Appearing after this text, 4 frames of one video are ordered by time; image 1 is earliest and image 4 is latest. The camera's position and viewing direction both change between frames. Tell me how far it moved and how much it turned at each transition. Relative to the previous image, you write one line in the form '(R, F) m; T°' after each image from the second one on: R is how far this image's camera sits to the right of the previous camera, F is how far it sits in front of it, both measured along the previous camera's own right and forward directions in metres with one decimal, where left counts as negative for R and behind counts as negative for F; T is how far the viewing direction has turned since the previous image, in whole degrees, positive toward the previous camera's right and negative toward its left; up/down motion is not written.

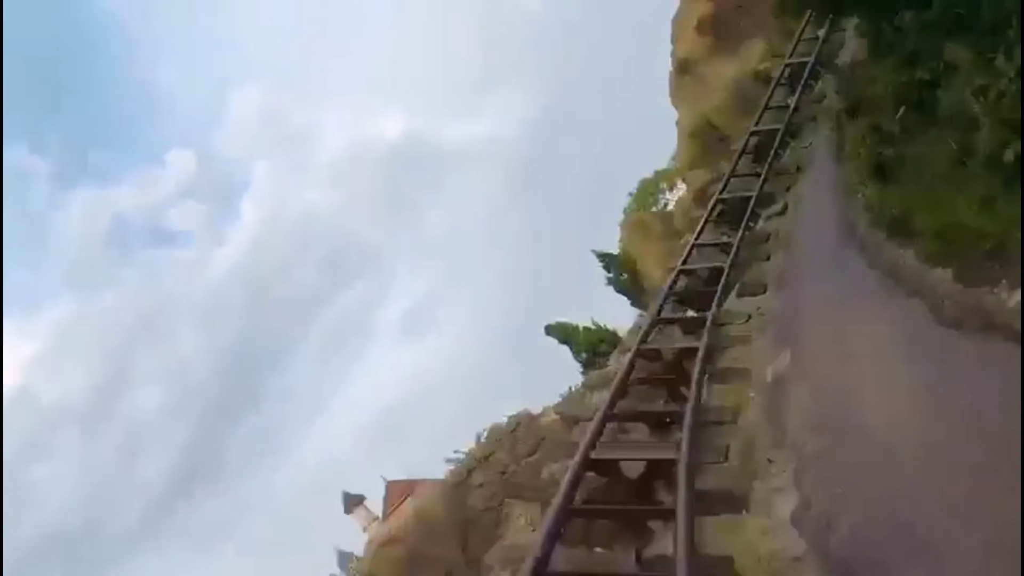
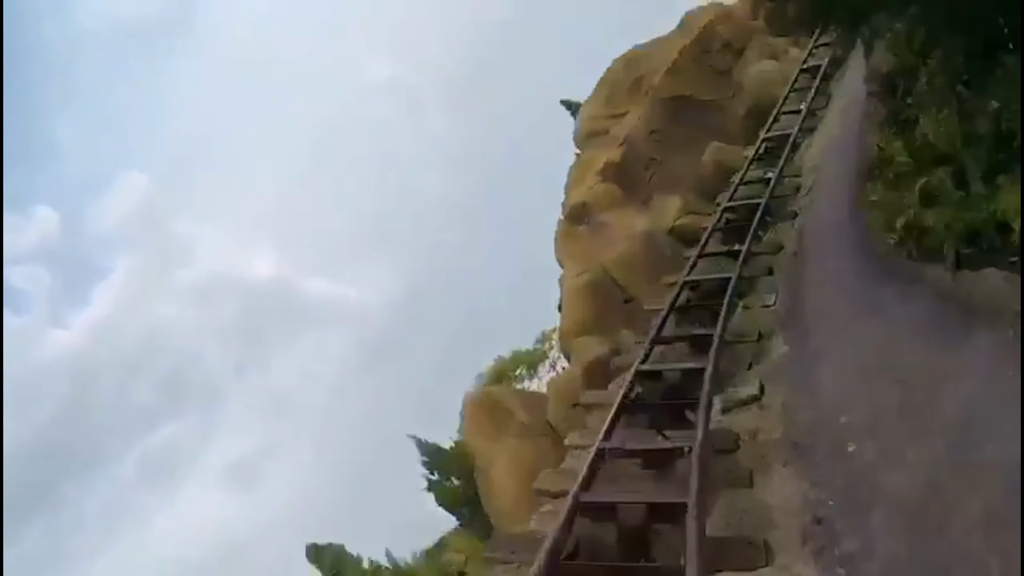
(+0.2, +1.9) m; +8°
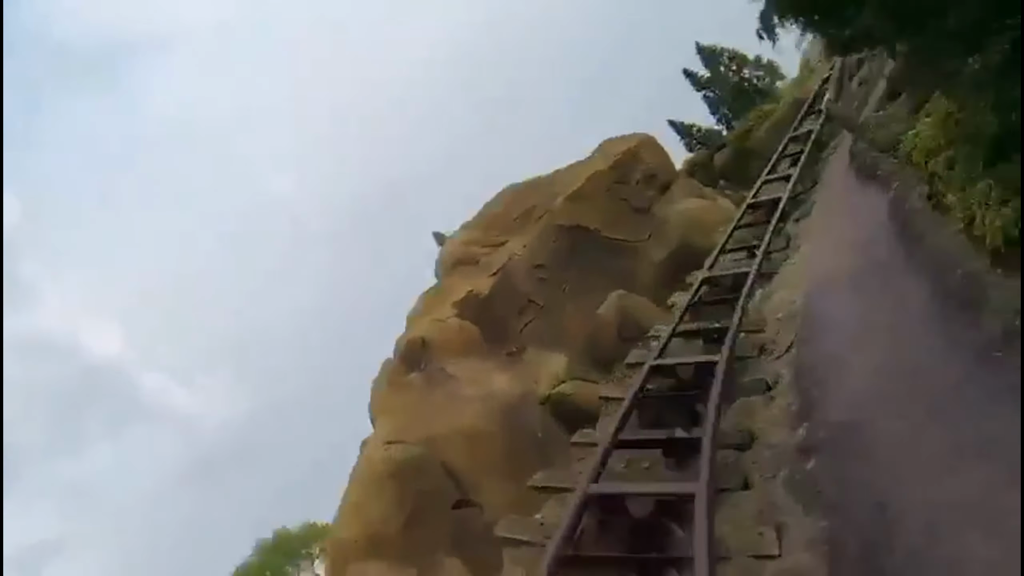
(+0.2, +1.5) m; +7°
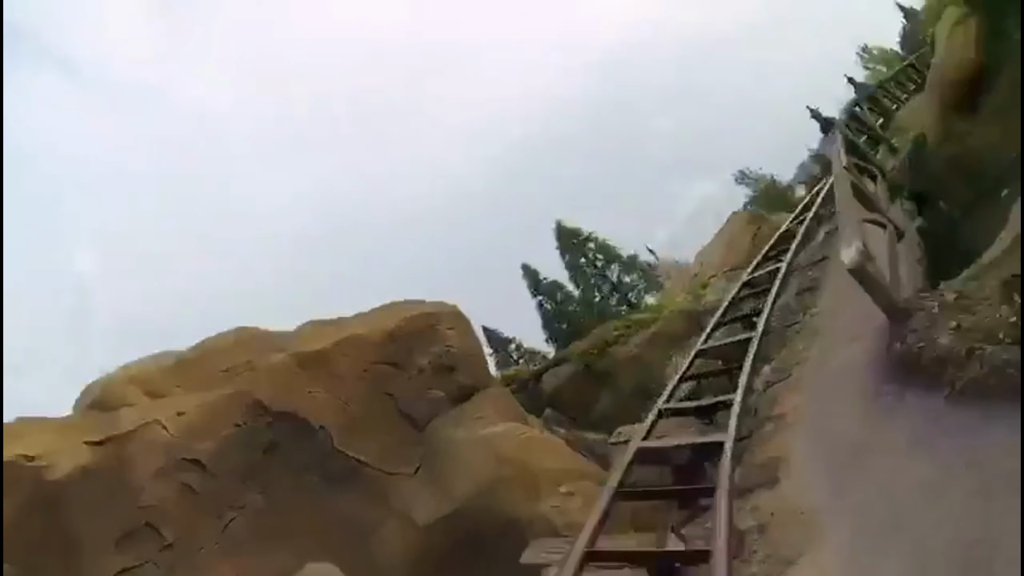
(+0.3, +1.8) m; +11°
